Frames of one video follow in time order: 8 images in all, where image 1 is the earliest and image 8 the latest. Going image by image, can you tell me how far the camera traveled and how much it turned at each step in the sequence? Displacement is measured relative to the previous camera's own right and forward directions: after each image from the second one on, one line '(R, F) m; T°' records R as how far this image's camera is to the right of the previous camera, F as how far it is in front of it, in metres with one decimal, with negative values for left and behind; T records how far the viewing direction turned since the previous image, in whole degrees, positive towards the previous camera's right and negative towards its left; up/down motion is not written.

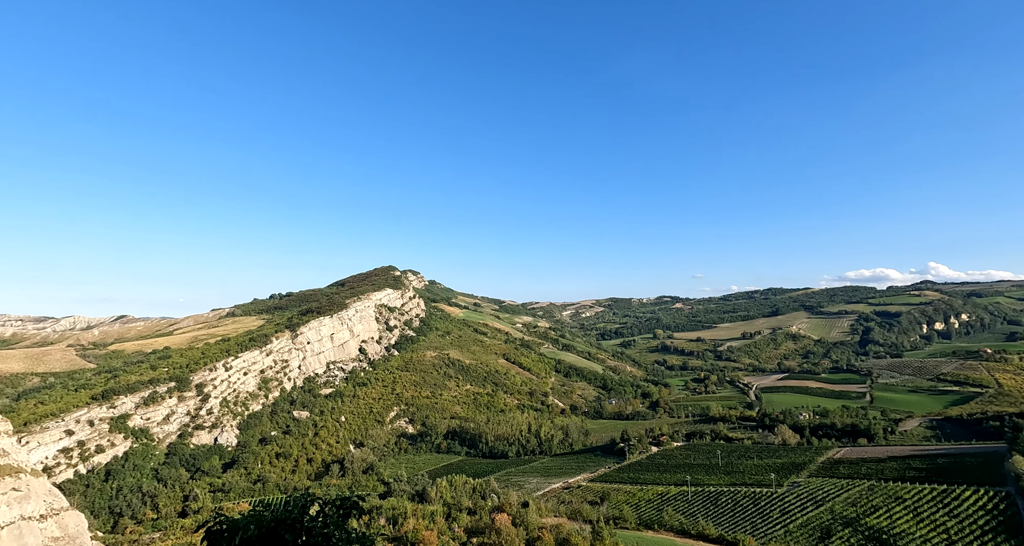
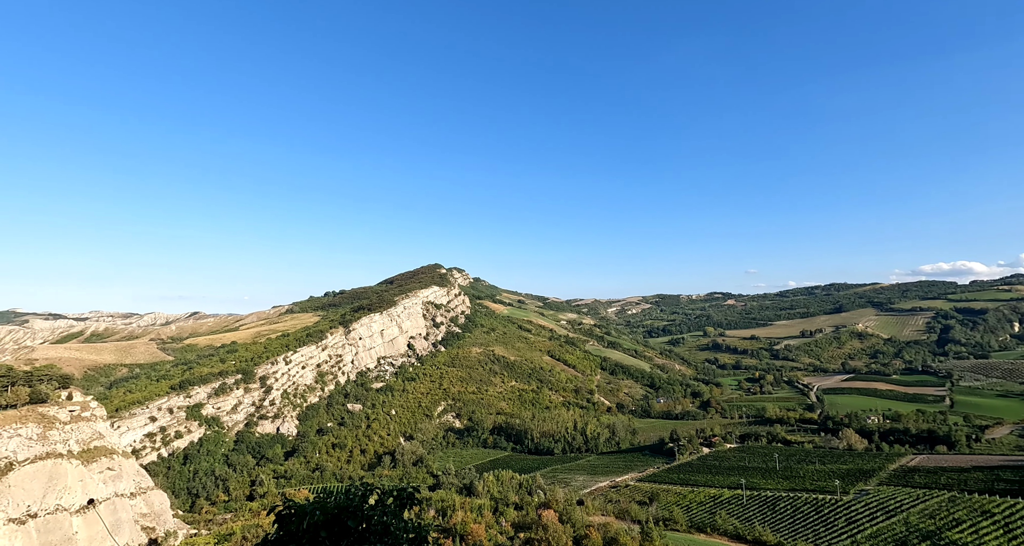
(-0.1, +0.2) m; -4°
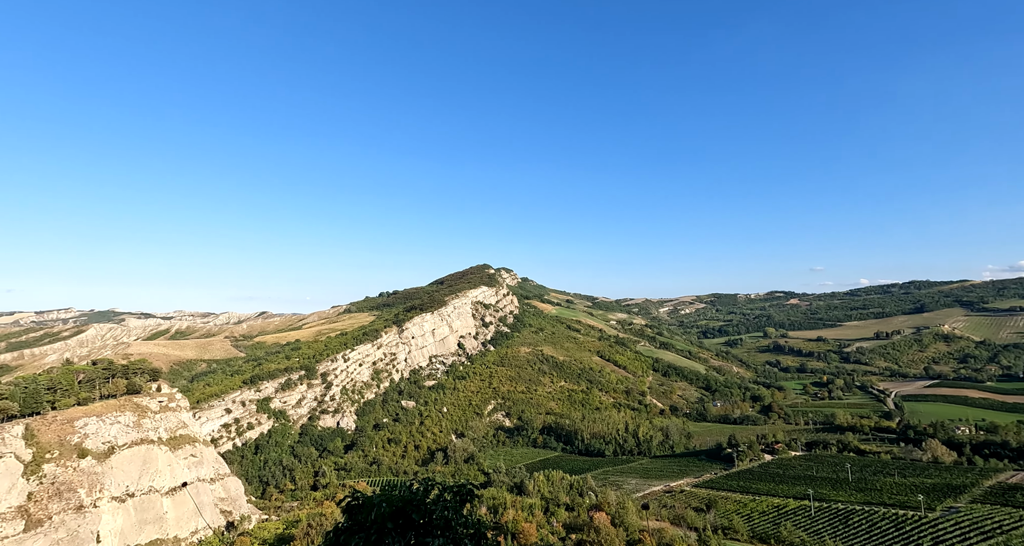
(-0.1, +0.3) m; -5°
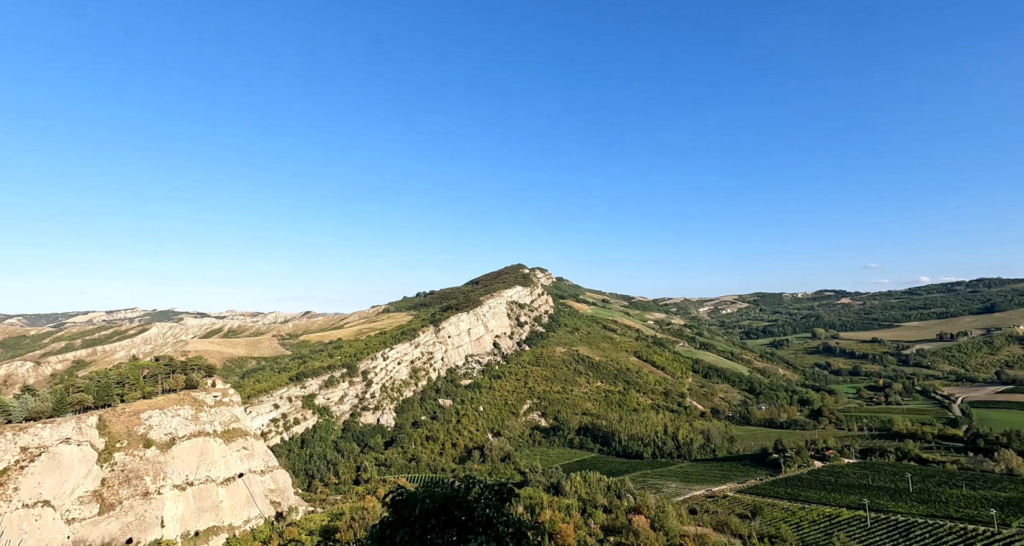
(-0.1, +0.2) m; -4°
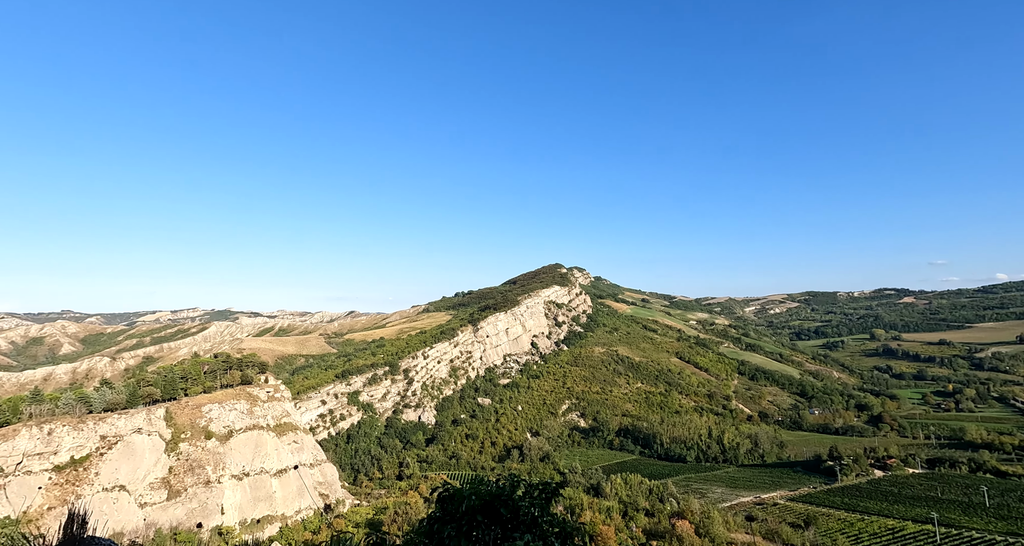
(-0.1, +0.3) m; -4°
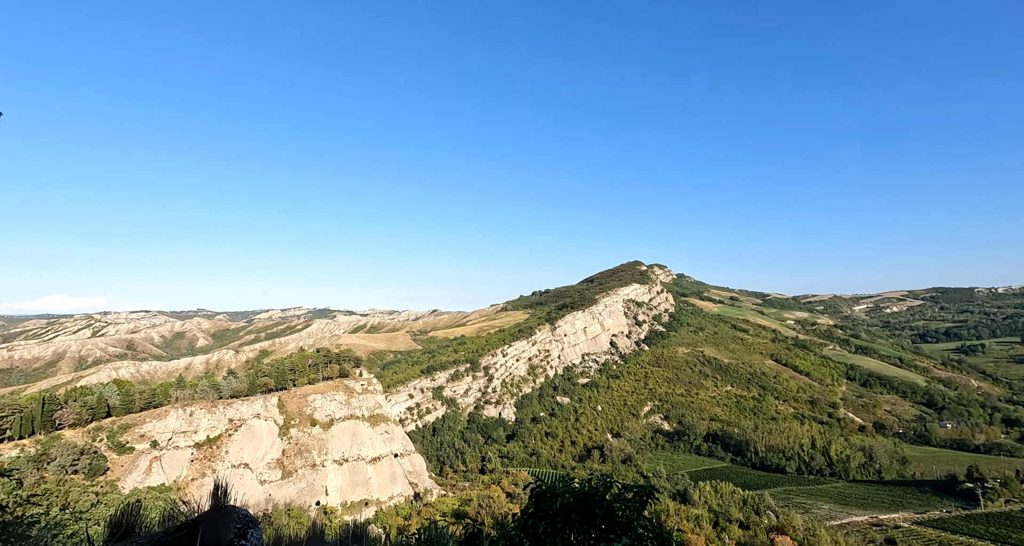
(-0.2, +0.9) m; -8°
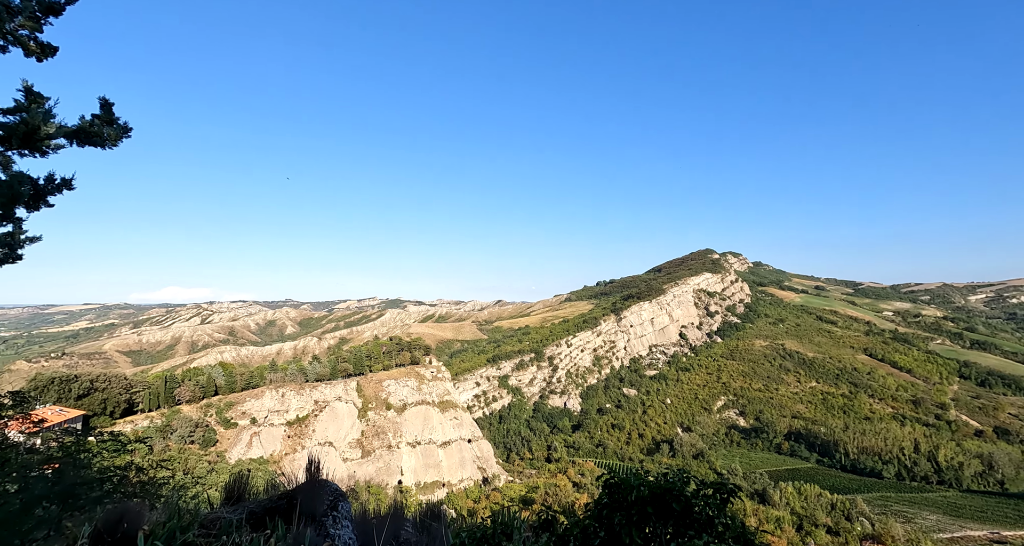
(-0.2, +0.9) m; -7°
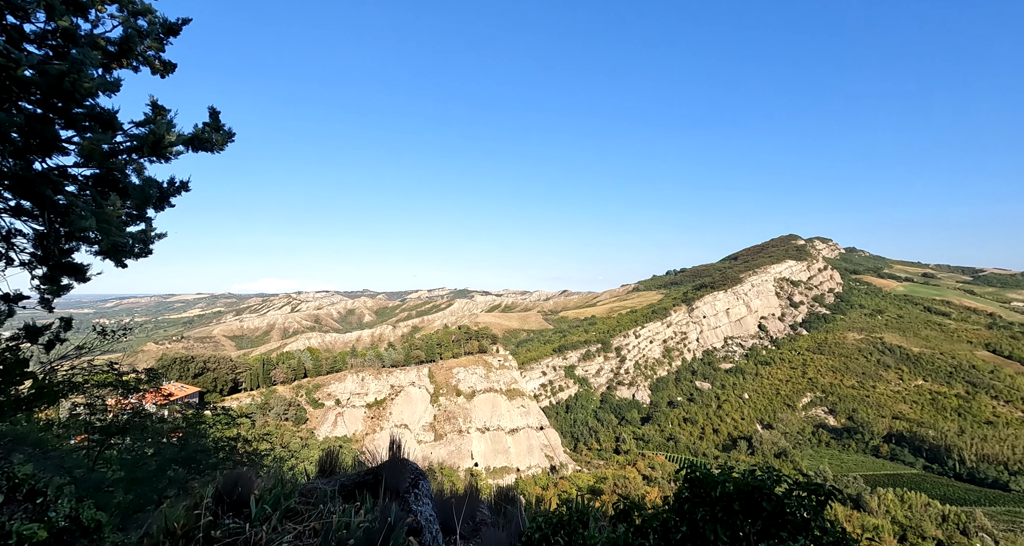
(-0.1, +1.4) m; -7°
